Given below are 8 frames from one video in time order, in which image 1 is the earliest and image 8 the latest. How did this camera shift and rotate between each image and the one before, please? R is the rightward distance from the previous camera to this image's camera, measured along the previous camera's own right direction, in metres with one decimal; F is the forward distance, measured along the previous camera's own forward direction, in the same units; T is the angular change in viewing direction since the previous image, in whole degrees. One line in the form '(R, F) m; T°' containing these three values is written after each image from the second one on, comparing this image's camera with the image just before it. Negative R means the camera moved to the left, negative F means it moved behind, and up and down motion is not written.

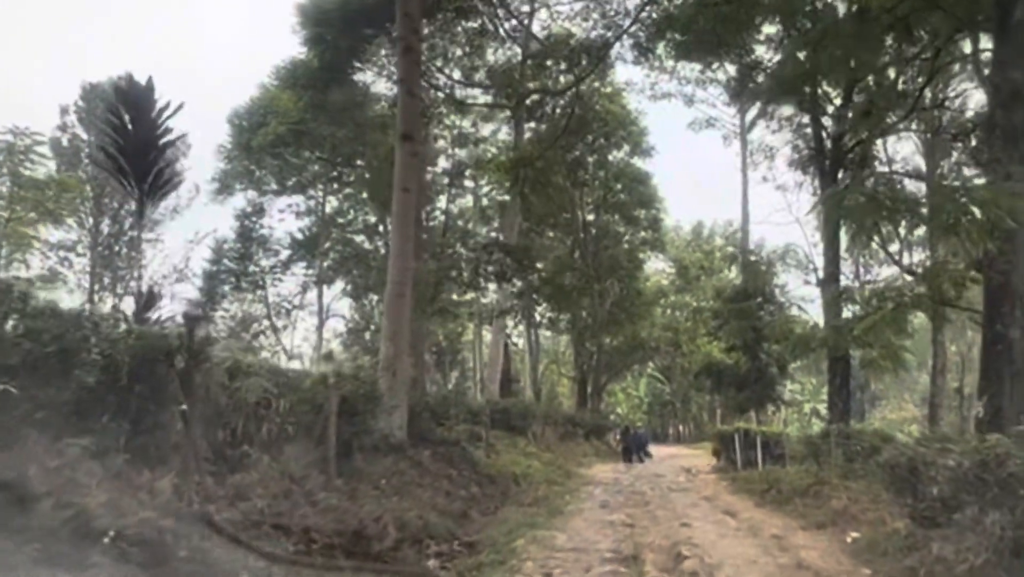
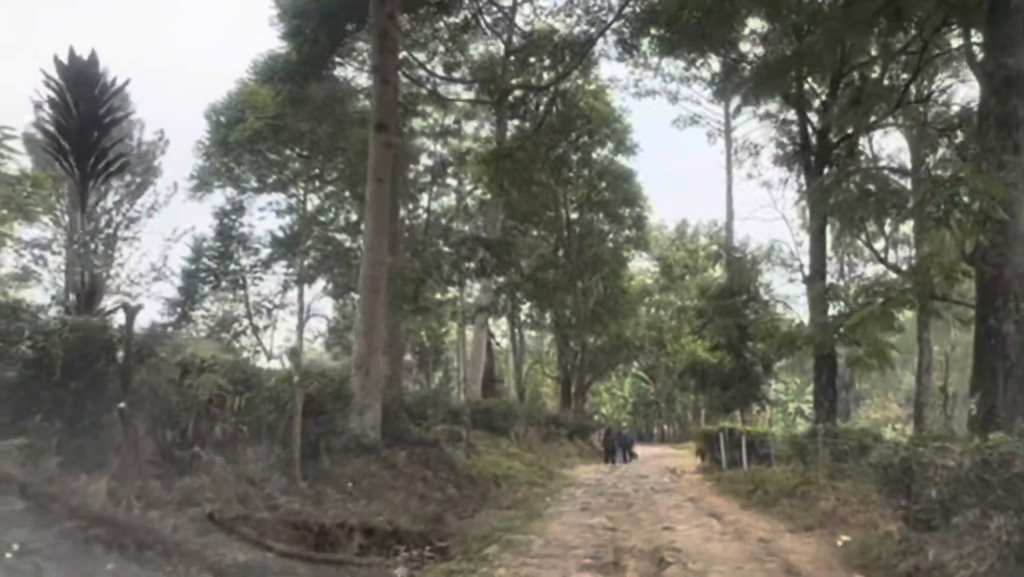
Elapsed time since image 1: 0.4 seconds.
(+0.1, +0.5) m; +1°
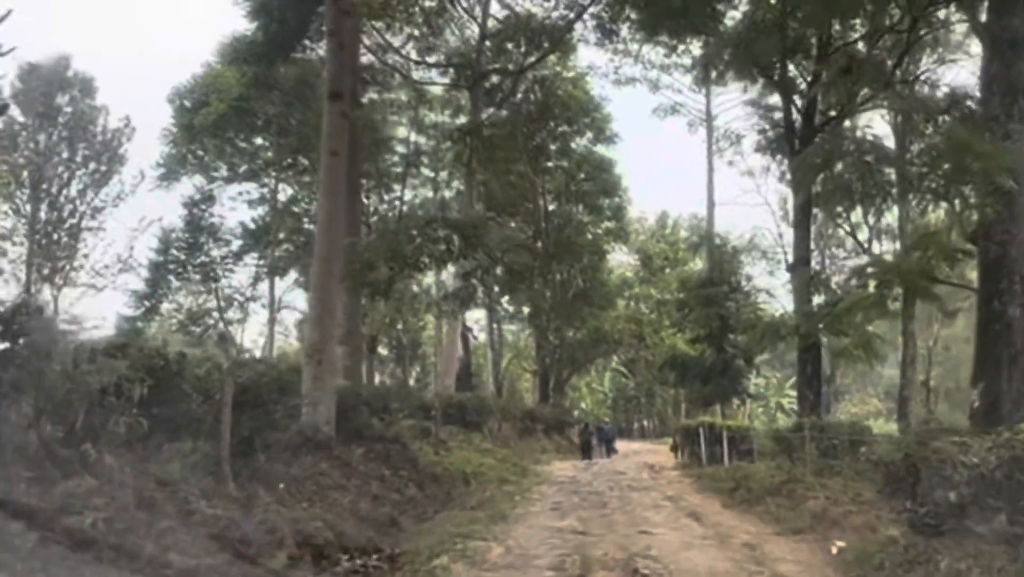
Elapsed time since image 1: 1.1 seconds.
(+0.2, +1.0) m; +1°
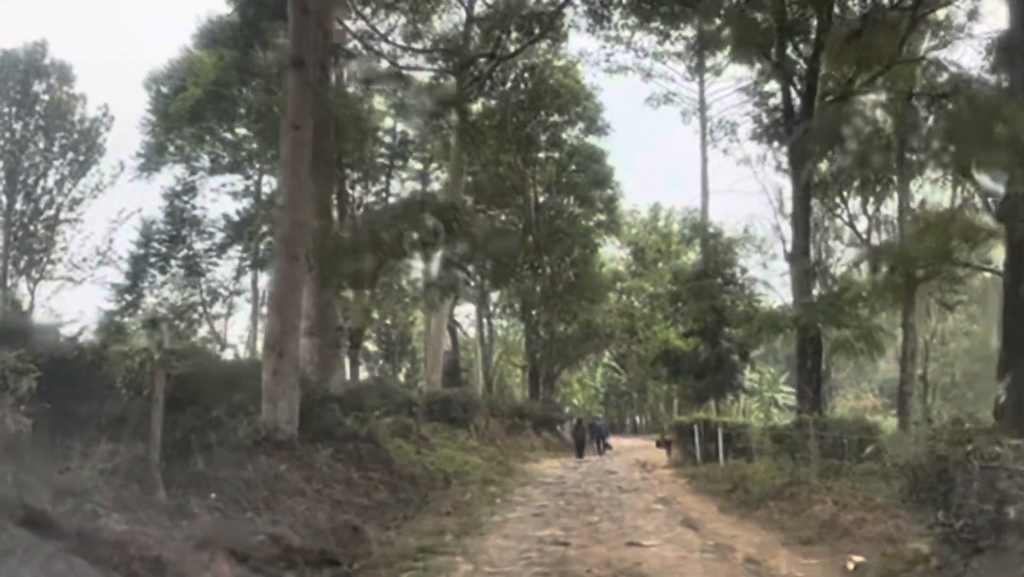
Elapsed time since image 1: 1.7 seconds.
(+0.2, +1.0) m; 0°
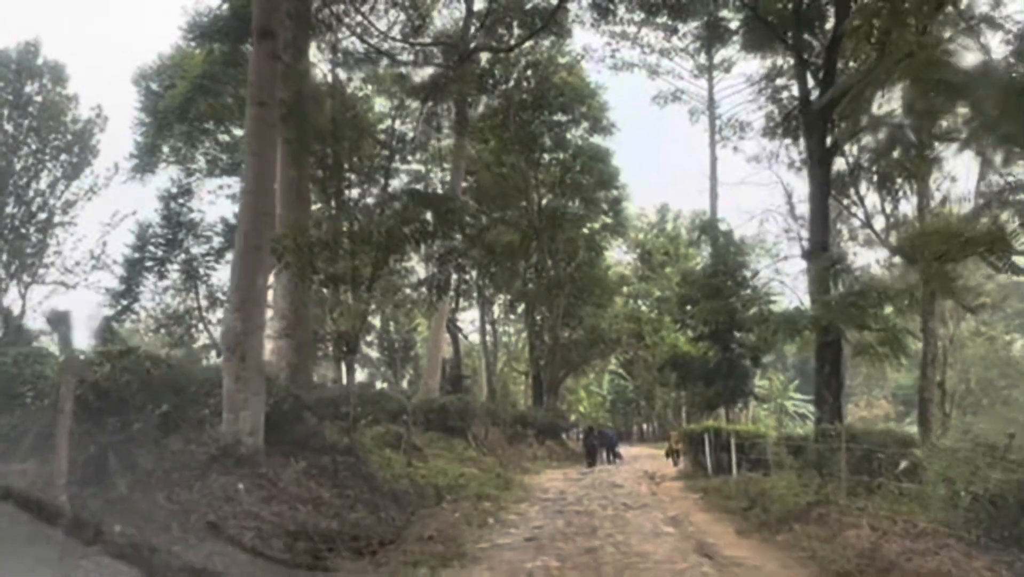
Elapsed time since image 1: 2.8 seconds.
(+0.2, +1.3) m; 0°
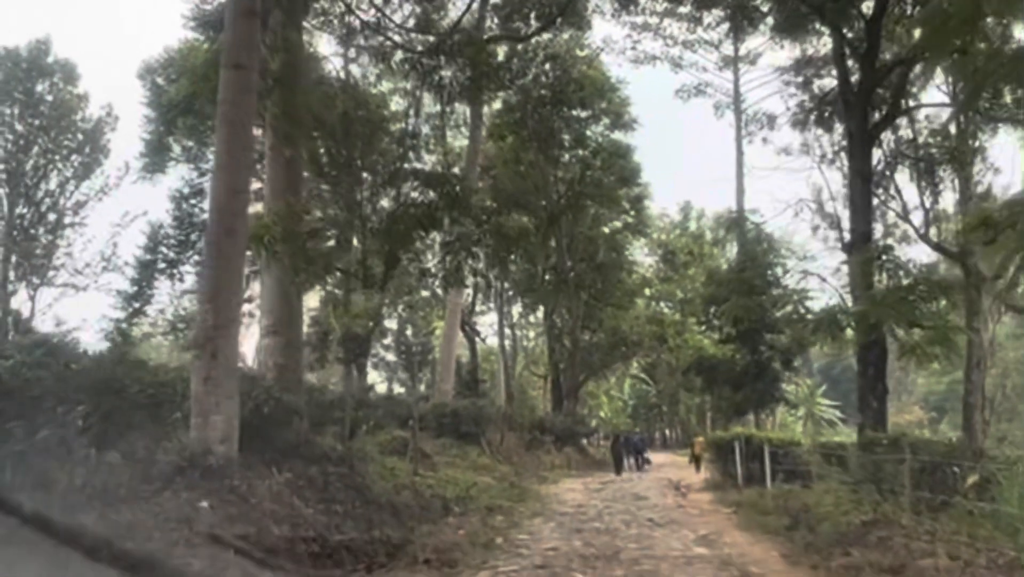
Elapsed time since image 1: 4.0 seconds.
(+0.1, +1.3) m; -1°
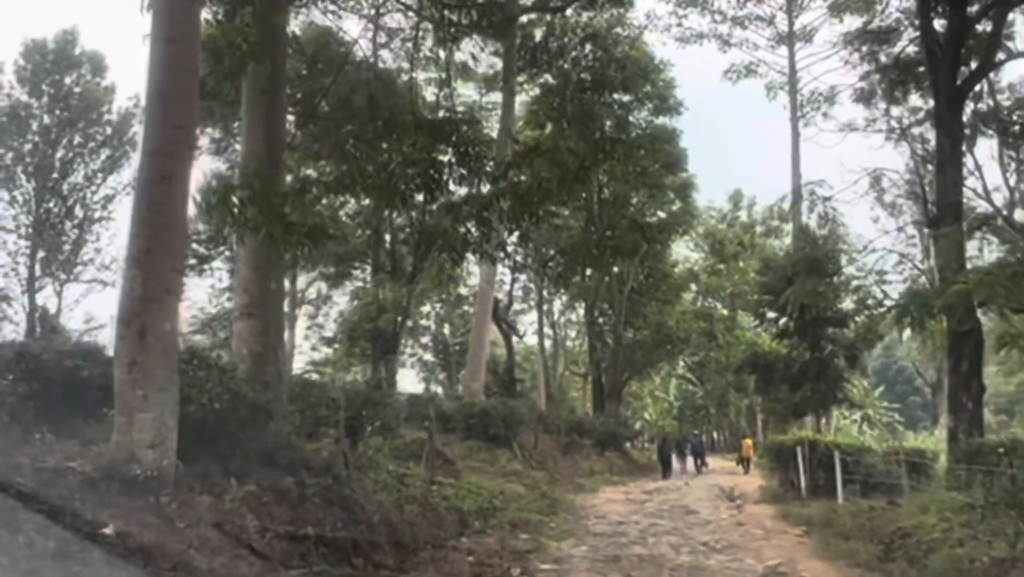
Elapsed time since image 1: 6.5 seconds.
(+0.2, +2.1) m; -2°
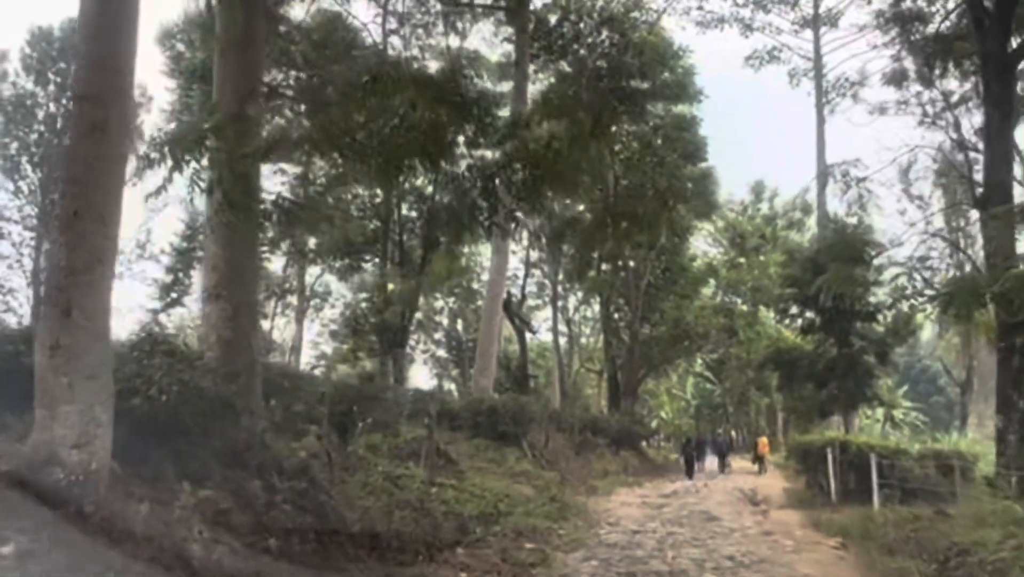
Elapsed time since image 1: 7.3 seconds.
(+0.1, +1.1) m; -1°
